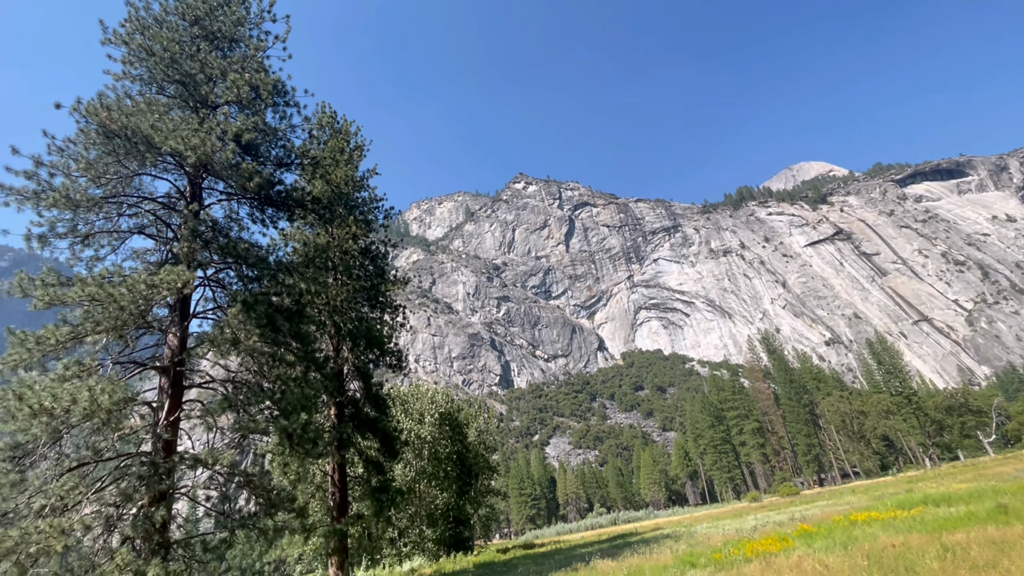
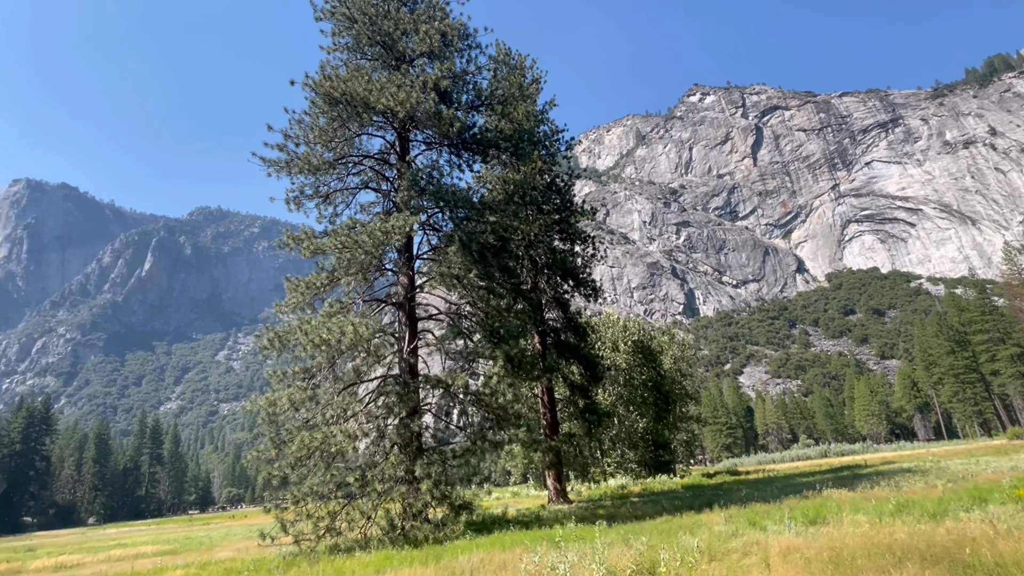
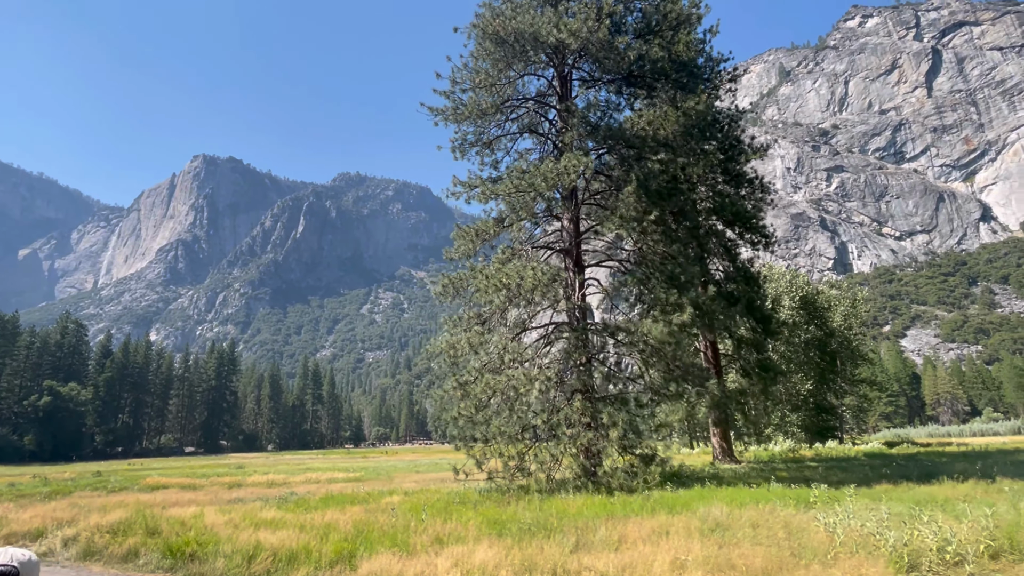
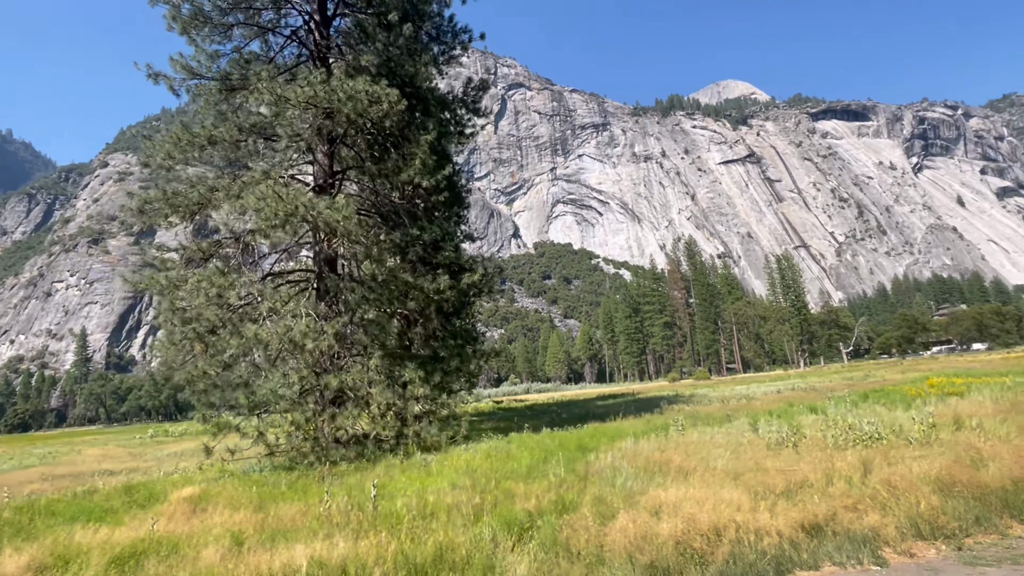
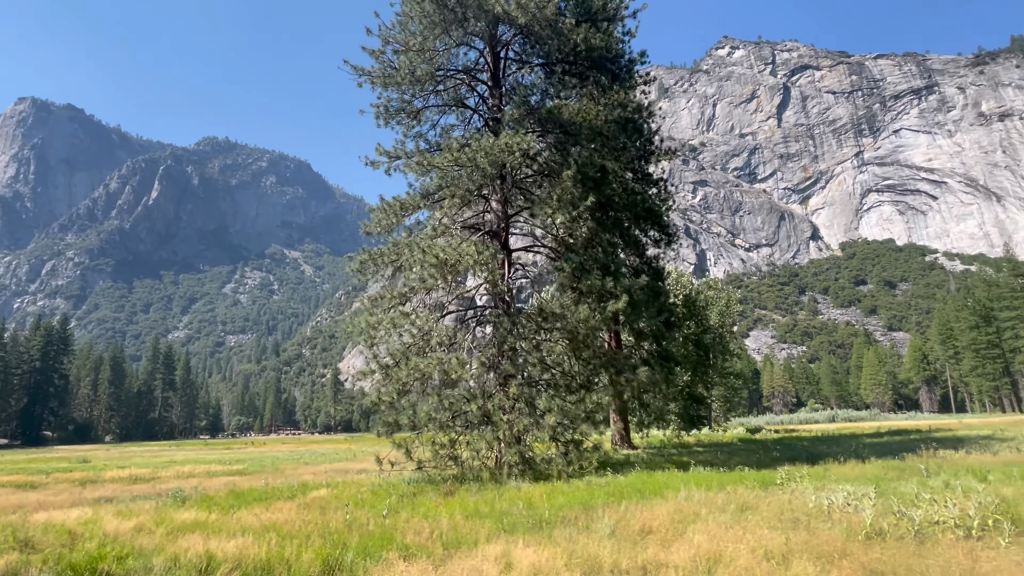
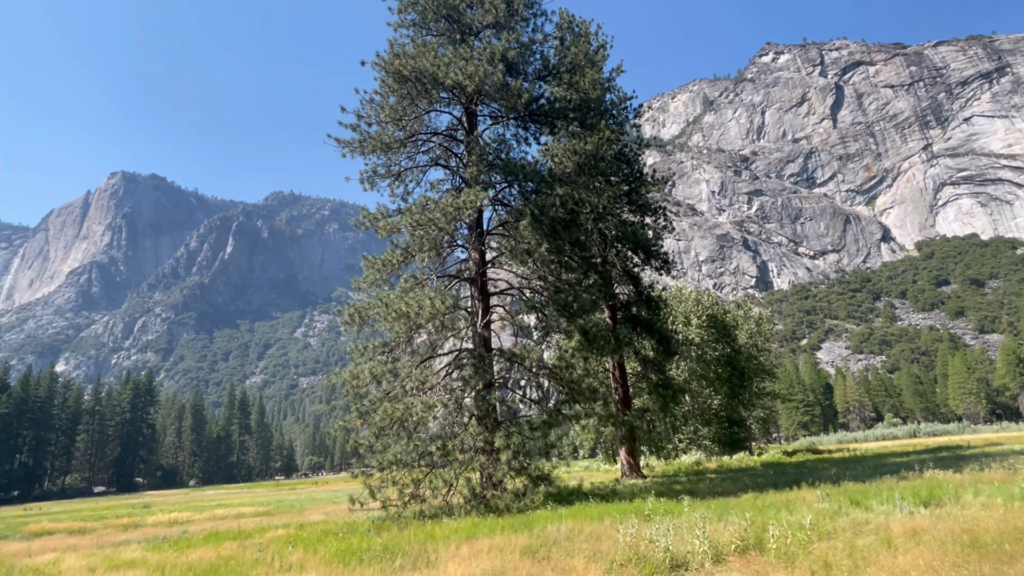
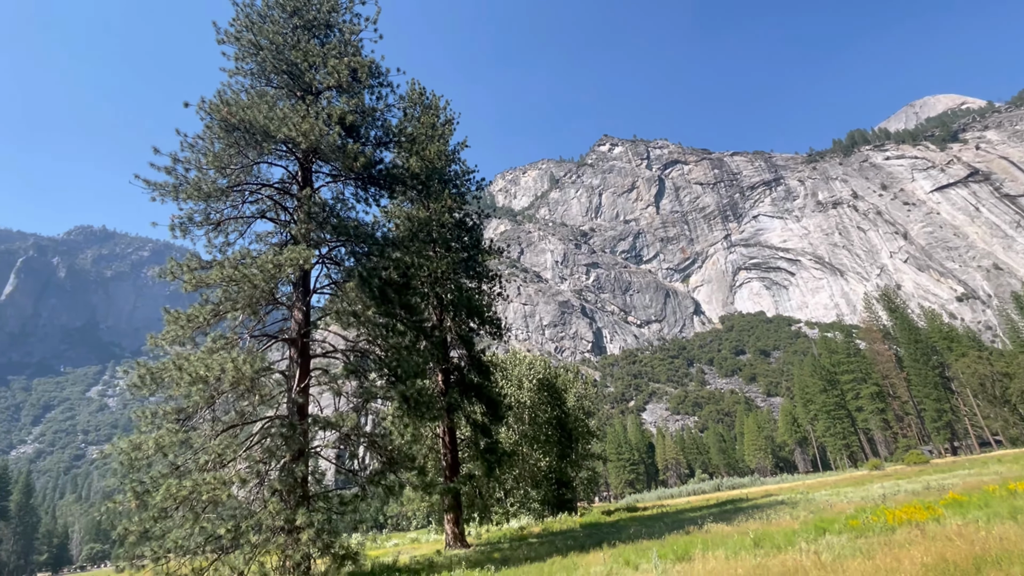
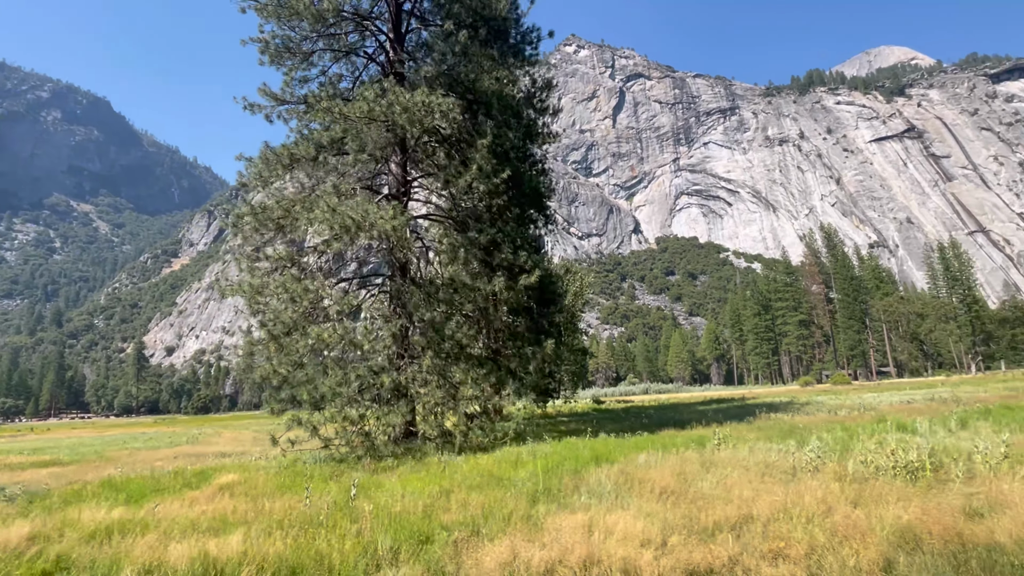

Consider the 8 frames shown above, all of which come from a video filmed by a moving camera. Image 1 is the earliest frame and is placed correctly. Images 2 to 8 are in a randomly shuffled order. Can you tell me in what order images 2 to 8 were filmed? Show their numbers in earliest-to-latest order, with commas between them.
7, 2, 6, 3, 5, 8, 4
